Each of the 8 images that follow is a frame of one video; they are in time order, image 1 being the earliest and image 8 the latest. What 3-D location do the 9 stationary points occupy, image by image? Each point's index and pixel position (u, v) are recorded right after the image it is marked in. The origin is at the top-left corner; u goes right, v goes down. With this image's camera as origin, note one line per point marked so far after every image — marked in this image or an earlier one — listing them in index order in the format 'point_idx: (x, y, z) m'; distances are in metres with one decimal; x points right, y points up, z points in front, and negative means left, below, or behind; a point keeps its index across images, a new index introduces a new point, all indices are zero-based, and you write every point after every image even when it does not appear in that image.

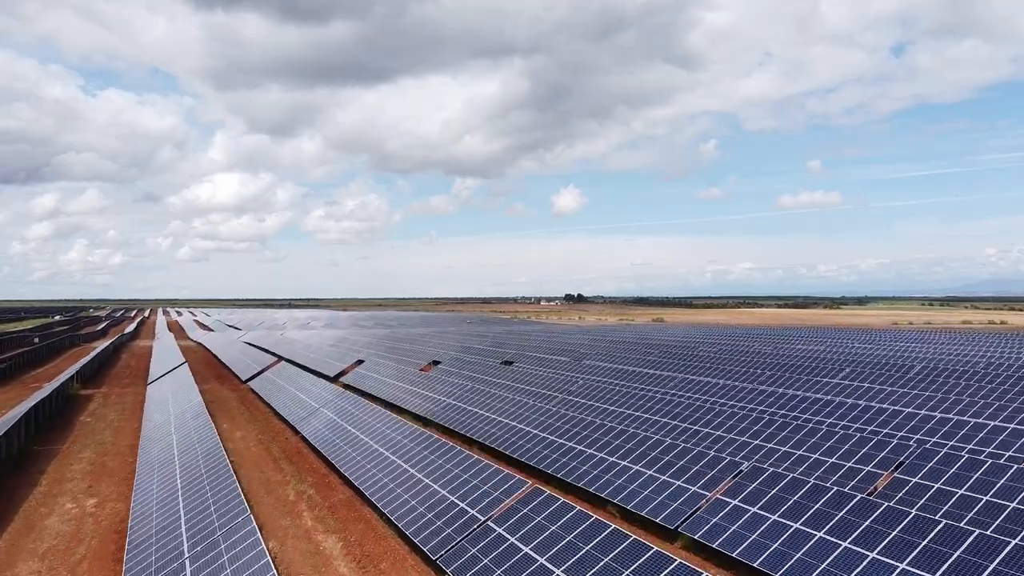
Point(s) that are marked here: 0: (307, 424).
0: (-6.7, -4.5, +18.1) m
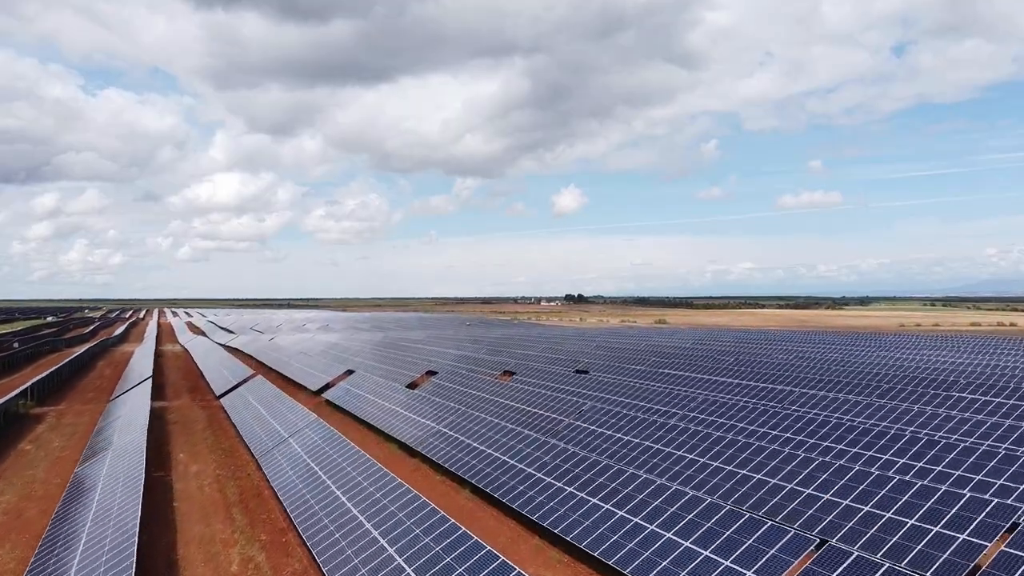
0: (-6.7, -4.8, +15.6) m
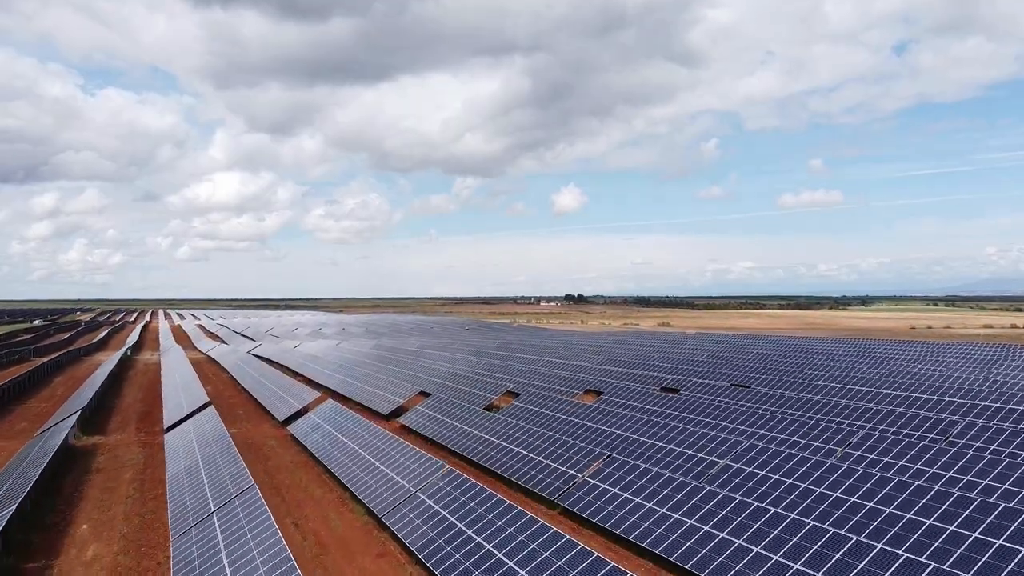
0: (-6.8, -5.3, +11.9) m
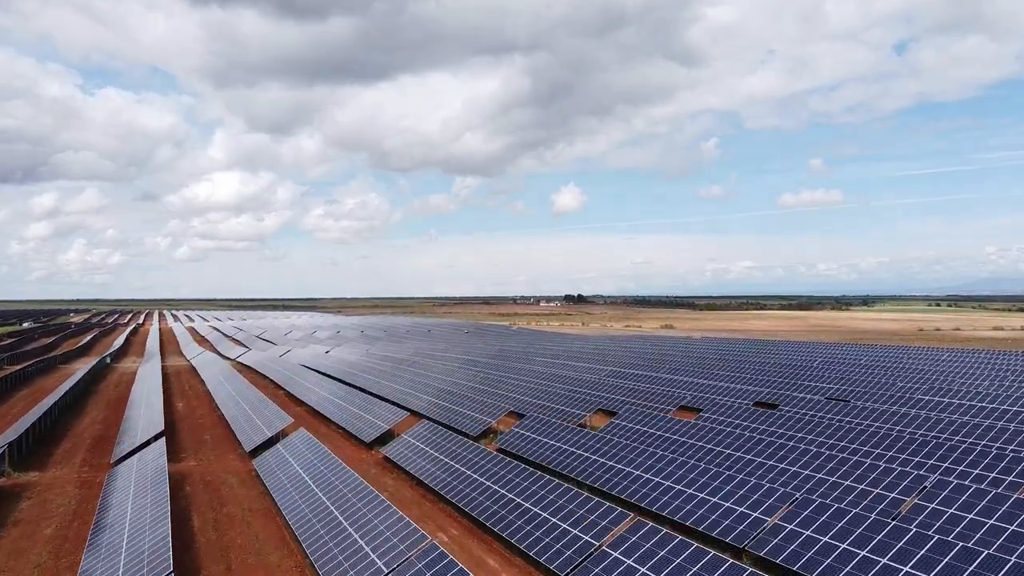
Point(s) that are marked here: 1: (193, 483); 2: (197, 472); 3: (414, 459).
0: (-6.8, -5.8, +9.0) m
1: (-10.1, -6.2, +17.8) m
2: (-10.6, -6.2, +18.9) m
3: (-3.3, -5.9, +19.5) m
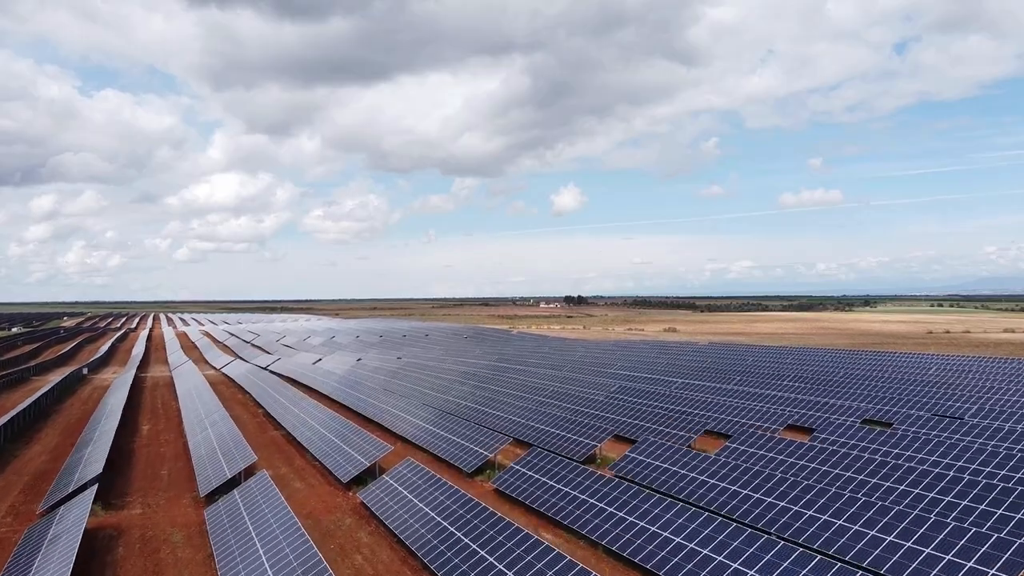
0: (-6.8, -6.3, +6.1) m
1: (-10.1, -6.7, +14.9) m
2: (-10.6, -6.7, +15.9) m
3: (-3.4, -6.4, +16.6) m
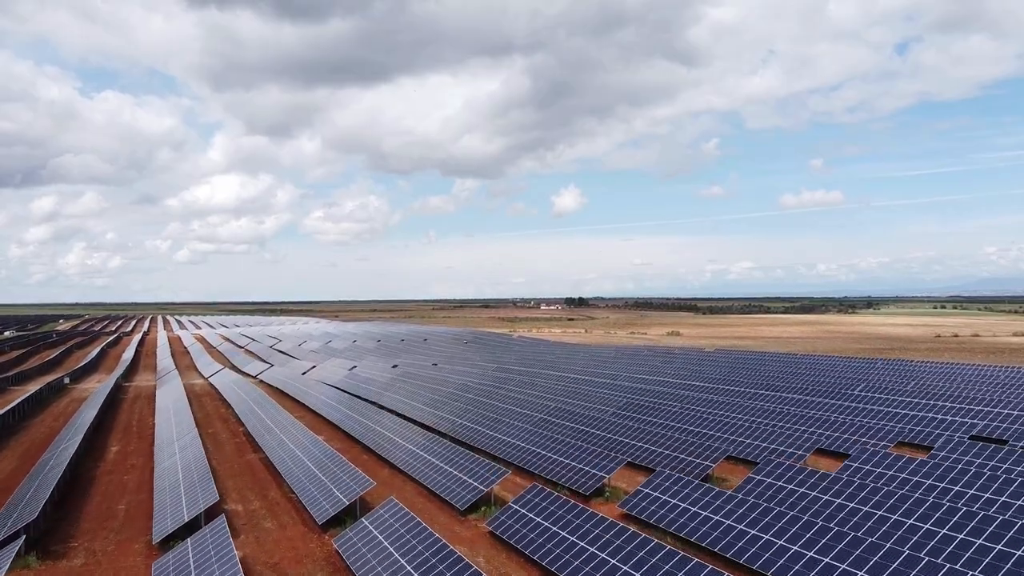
0: (-6.9, -6.7, +3.9) m
1: (-10.2, -7.1, +12.7) m
2: (-10.6, -7.1, +13.7) m
3: (-3.4, -6.8, +14.3) m
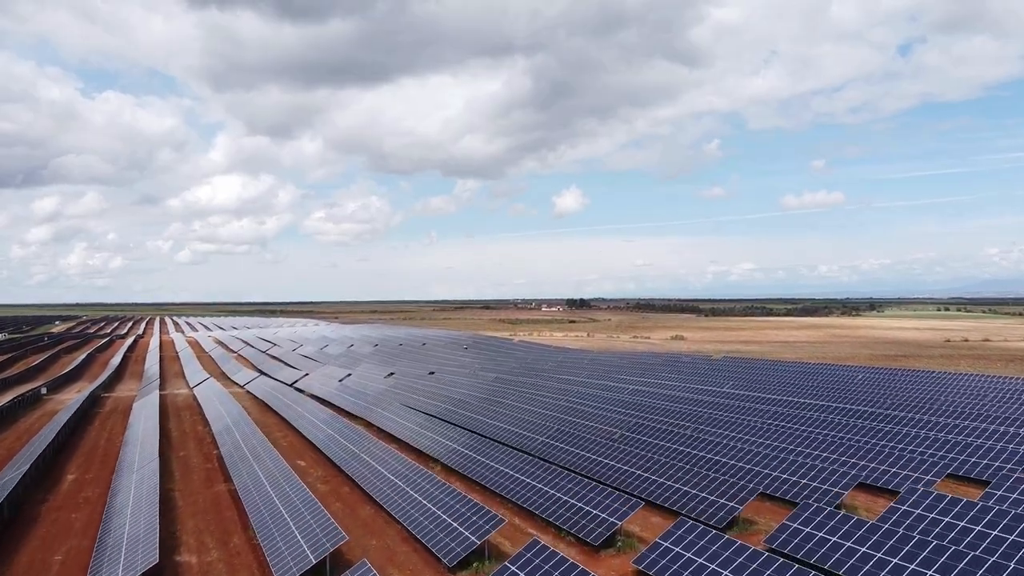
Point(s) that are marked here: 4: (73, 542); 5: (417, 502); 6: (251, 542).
0: (-6.9, -7.2, +1.3) m
1: (-10.2, -7.6, +10.1) m
2: (-10.7, -7.6, +11.1) m
3: (-3.5, -7.3, +11.7) m
4: (-13.8, -7.9, +17.7) m
5: (-3.2, -7.2, +19.1) m
6: (-8.0, -7.8, +17.3) m
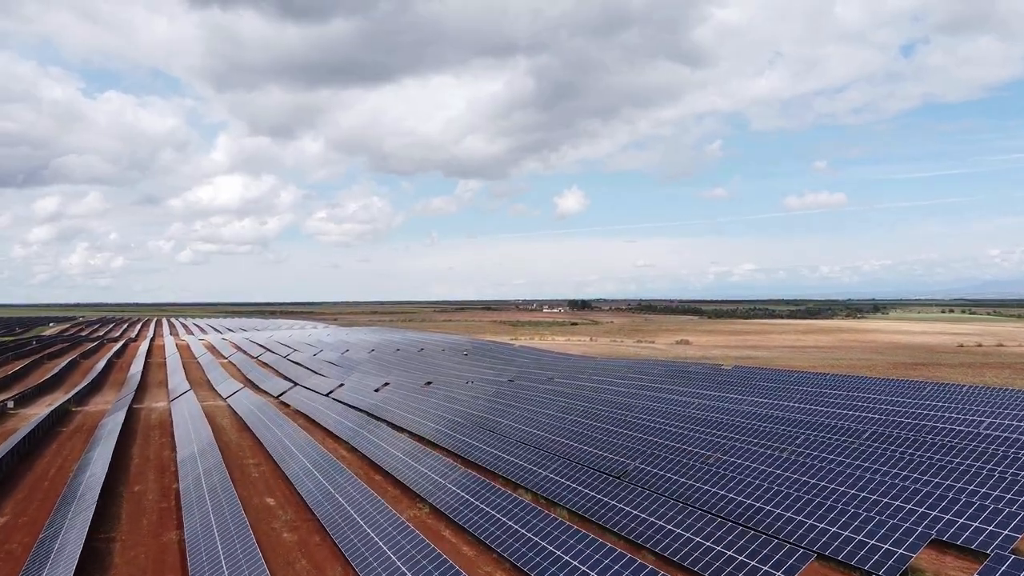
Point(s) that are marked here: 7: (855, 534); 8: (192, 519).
0: (-7.0, -7.7, -2.0) m
1: (-10.3, -8.1, +6.8) m
2: (-10.7, -8.1, +7.9) m
3: (-3.5, -7.8, +8.5) m
4: (-13.8, -8.4, +14.5) m
5: (-3.2, -7.7, +15.8) m
6: (-8.0, -8.3, +14.1) m
7: (+10.5, -7.4, +17.3) m
8: (-11.1, -8.0, +19.6) m
